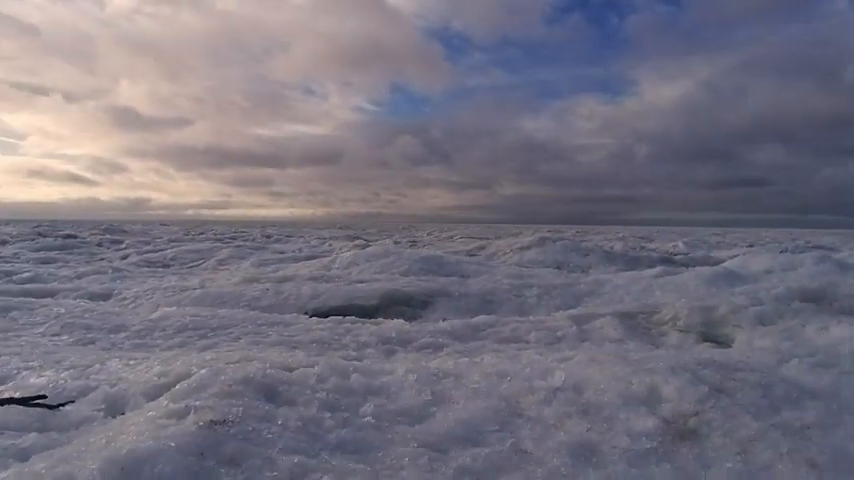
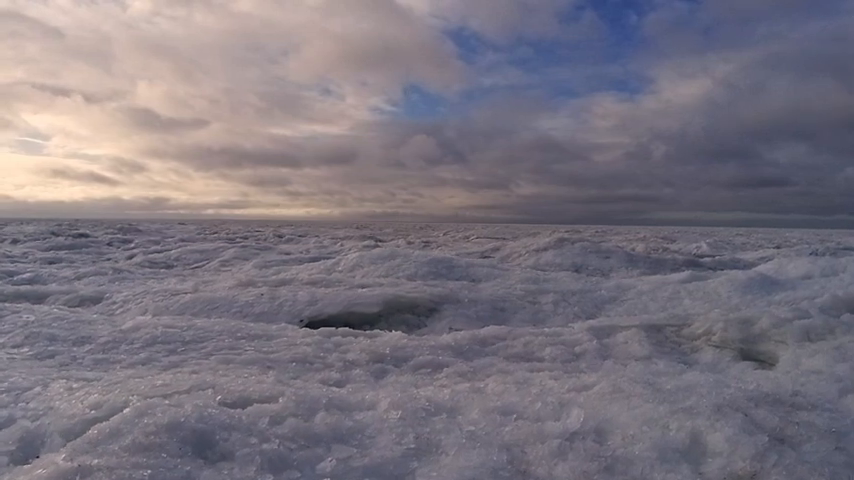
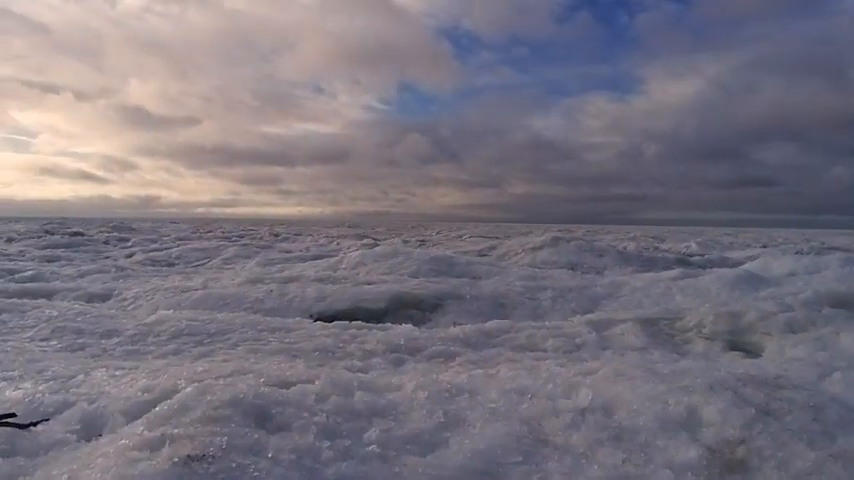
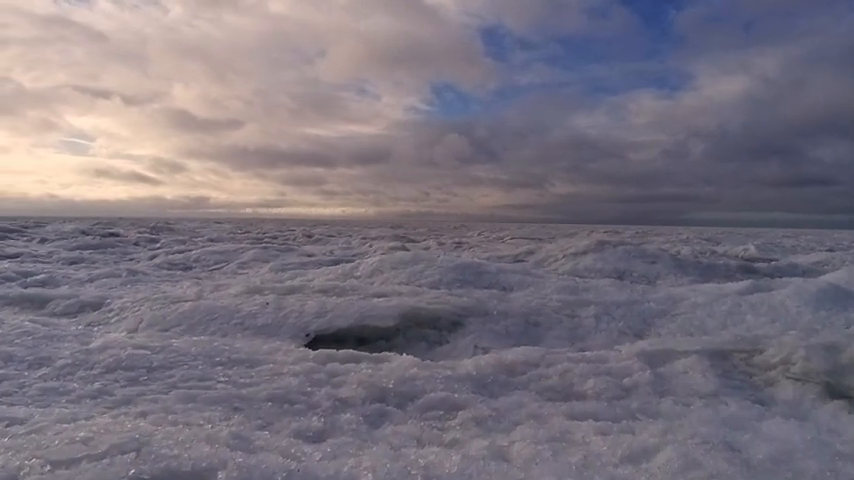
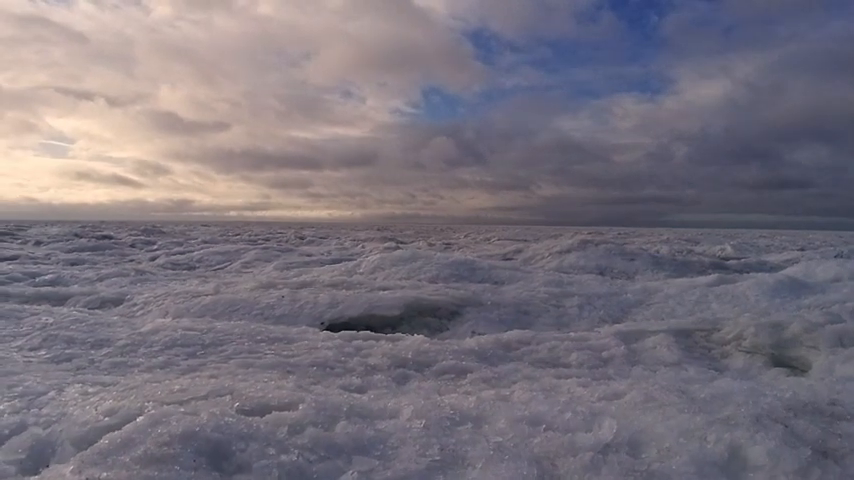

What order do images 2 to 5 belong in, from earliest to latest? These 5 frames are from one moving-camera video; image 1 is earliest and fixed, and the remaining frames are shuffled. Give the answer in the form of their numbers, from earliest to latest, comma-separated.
3, 2, 5, 4
